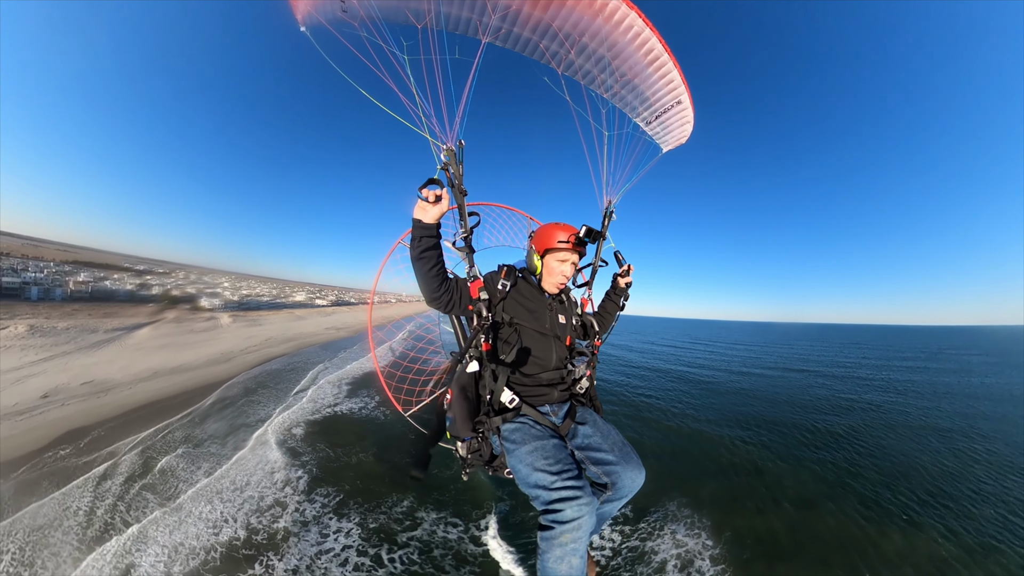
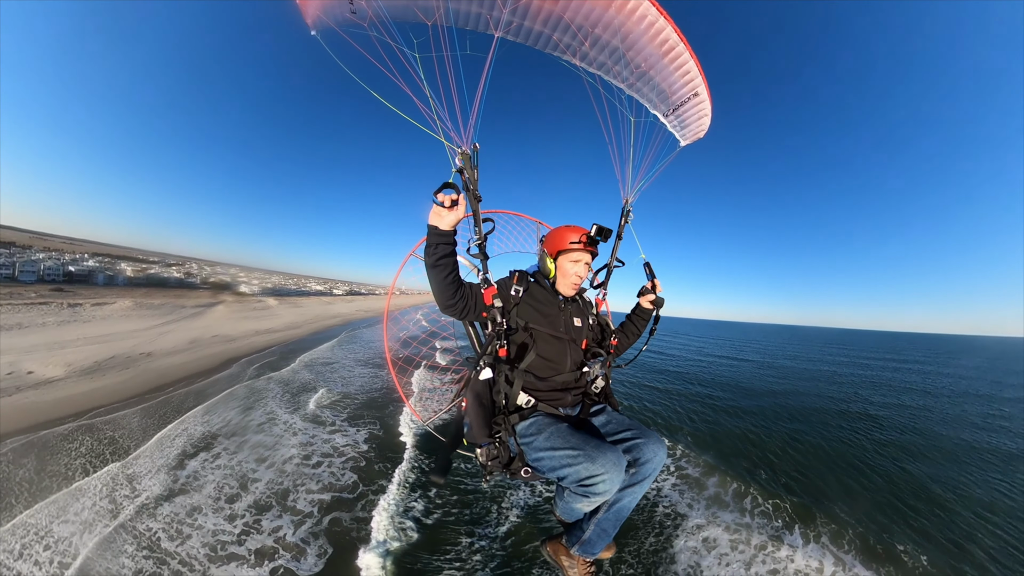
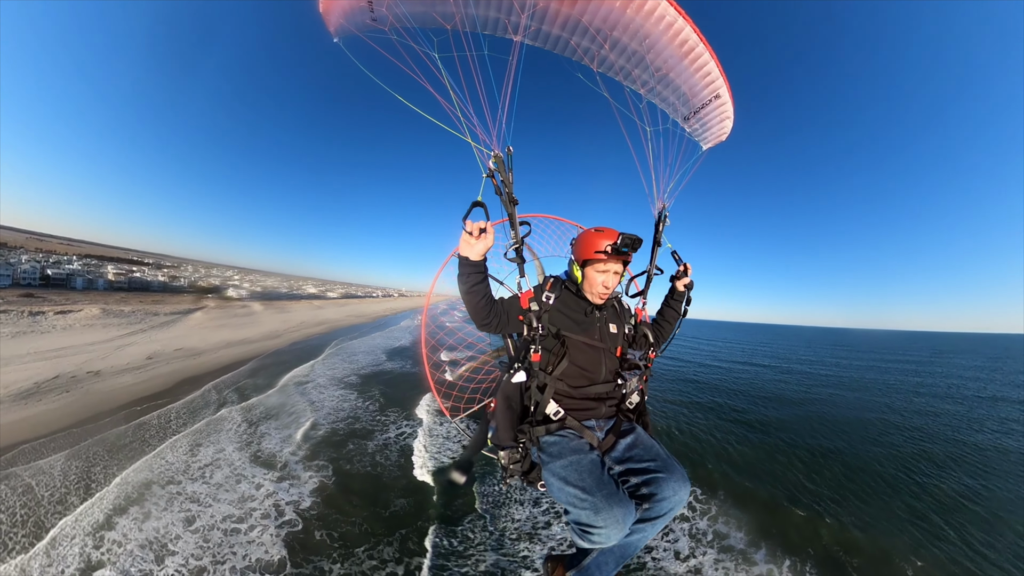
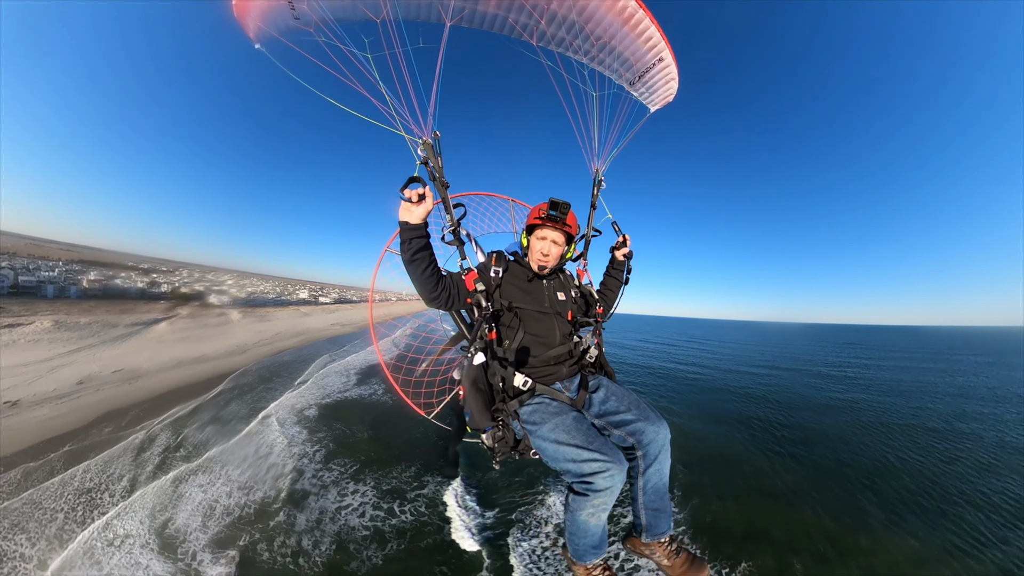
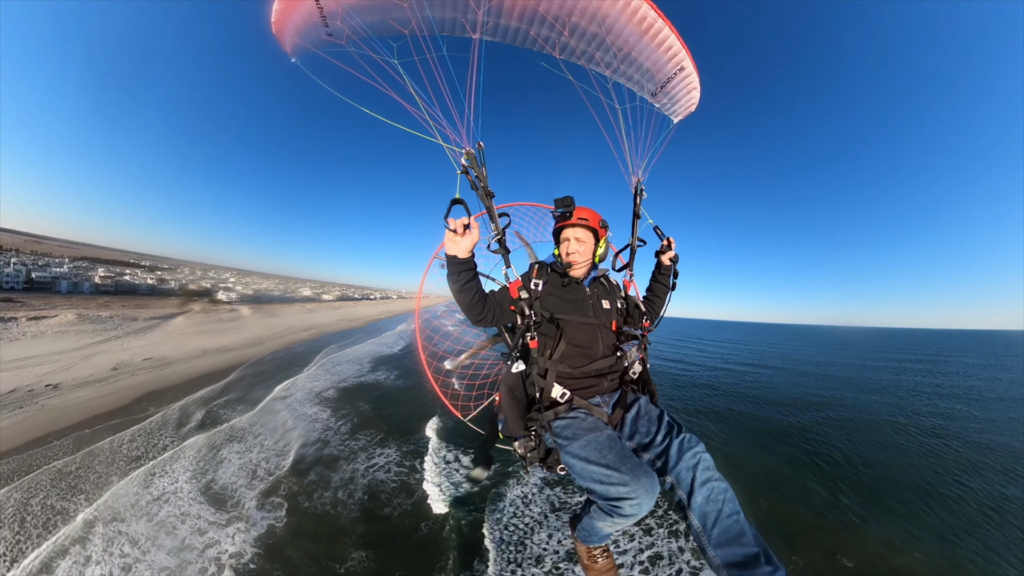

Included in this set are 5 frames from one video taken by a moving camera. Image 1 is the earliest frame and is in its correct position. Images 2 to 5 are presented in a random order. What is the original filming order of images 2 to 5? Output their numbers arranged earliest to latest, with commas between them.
4, 5, 3, 2
